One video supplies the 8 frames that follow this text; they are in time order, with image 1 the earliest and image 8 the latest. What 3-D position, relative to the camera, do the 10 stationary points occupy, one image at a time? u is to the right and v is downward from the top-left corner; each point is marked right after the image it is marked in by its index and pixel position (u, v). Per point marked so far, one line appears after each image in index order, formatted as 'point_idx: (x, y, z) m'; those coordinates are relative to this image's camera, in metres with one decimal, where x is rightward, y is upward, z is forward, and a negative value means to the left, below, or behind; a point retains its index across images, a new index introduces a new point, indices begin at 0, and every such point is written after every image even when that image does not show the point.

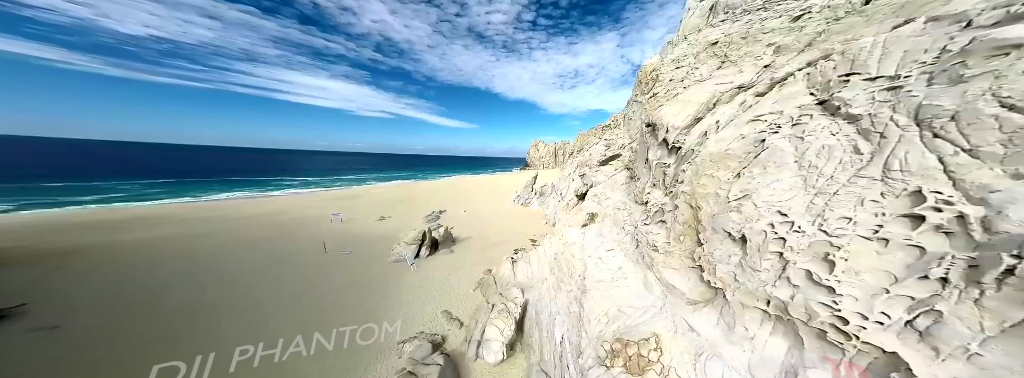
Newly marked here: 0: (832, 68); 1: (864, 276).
0: (+6.6, +2.6, +4.4) m
1: (+4.8, -1.2, +2.8) m
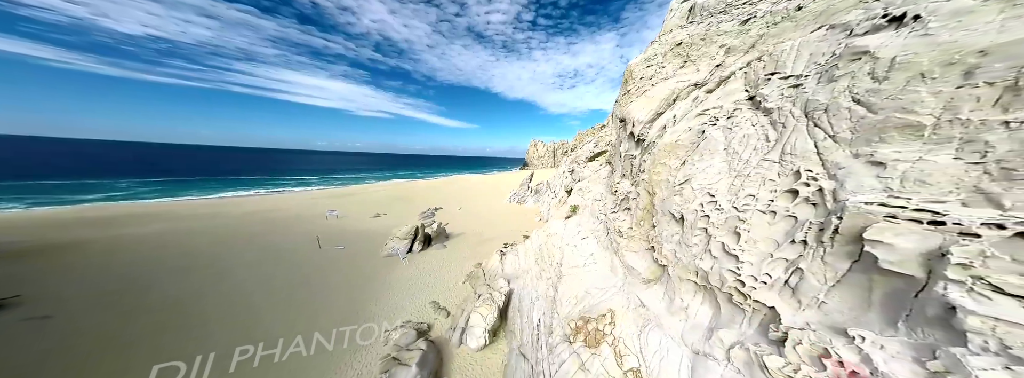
0: (+5.7, +2.9, +5.0) m
1: (+3.9, -0.9, +3.4) m
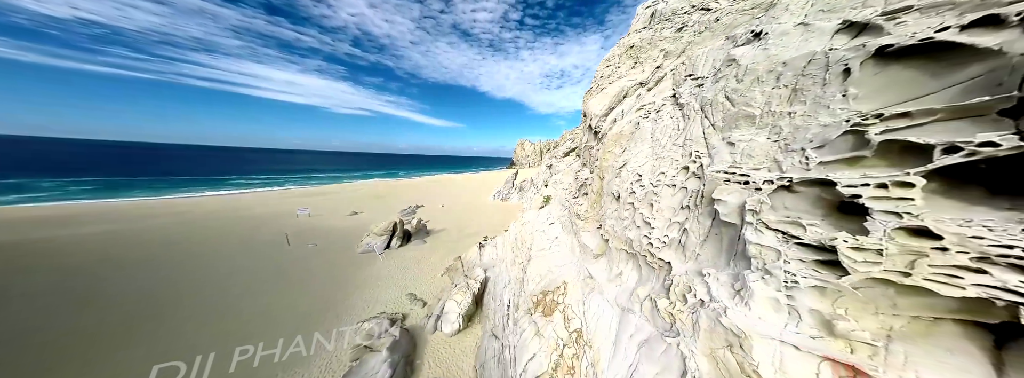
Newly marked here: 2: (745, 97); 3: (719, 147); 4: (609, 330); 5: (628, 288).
0: (+4.6, +3.3, +5.9) m
1: (+2.9, -0.5, +4.2) m
2: (+3.2, +1.2, +3.0) m
3: (+3.1, +0.7, +3.3) m
4: (+2.0, -2.6, +3.9) m
5: (+2.6, -2.1, +4.8) m
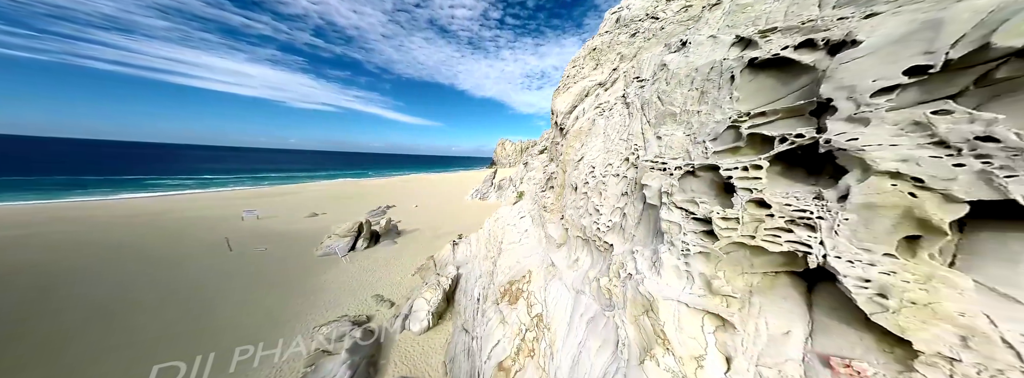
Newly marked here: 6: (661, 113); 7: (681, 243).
0: (+3.4, +3.6, +6.5) m
1: (+2.0, -0.3, +4.7) m
2: (+2.4, +1.4, +3.4) m
3: (+2.3, +0.9, +3.8) m
4: (+1.2, -2.4, +4.3) m
5: (+1.7, -1.9, +5.2) m
6: (+2.4, +1.2, +3.5) m
7: (+1.8, -0.5, +2.2) m
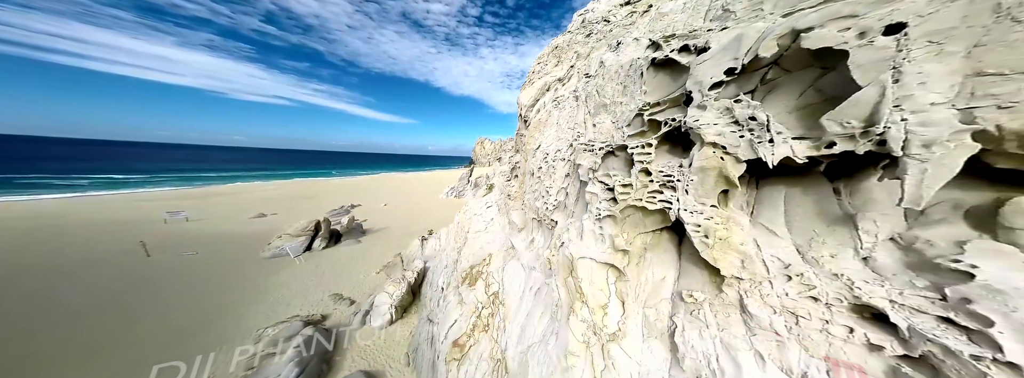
0: (+2.1, +4.0, +7.0) m
1: (+0.9, +0.1, +5.1) m
2: (+1.5, +1.7, +3.9) m
3: (+1.3, +1.2, +4.3) m
4: (+0.2, -2.1, +4.7) m
5: (+0.6, -1.6, +5.7) m
6: (+1.4, +1.5, +3.9) m
7: (+1.0, -0.3, +2.6) m
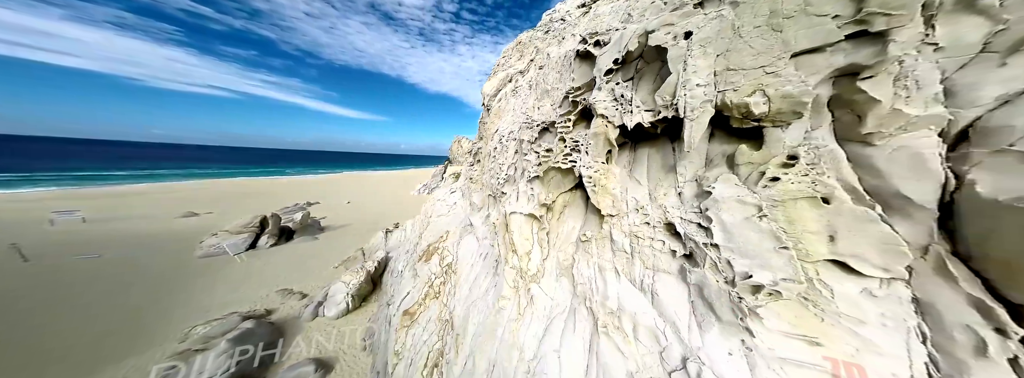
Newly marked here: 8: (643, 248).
0: (+1.0, +4.5, +7.5) m
1: (-0.1, +0.6, +5.6) m
2: (+0.6, +2.2, +4.4) m
3: (+0.4, +1.7, +4.7) m
4: (-0.9, -1.6, +5.1) m
5: (-0.6, -1.1, +6.1) m
6: (+0.5, +2.0, +4.4) m
7: (+0.2, +0.2, +3.1) m
8: (+1.2, -0.5, +2.0) m
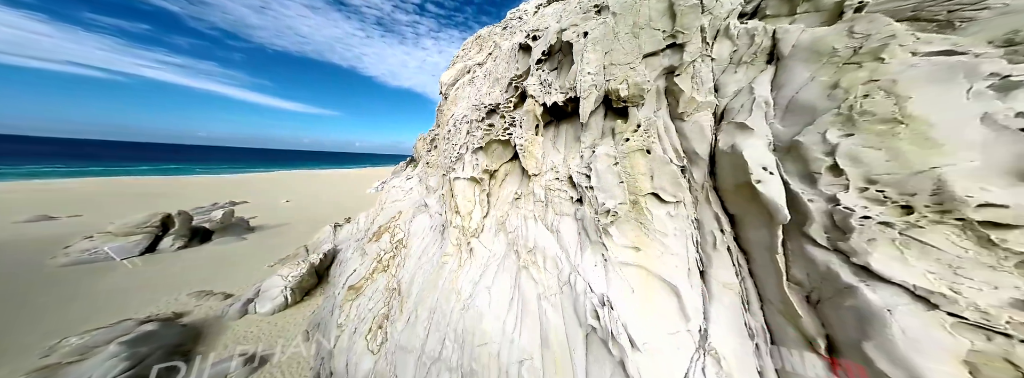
0: (-0.4, +5.0, +7.9) m
1: (-1.3, +1.1, +5.9) m
2: (-0.3, +2.7, +4.8) m
3: (-0.7, +2.2, +5.1) m
4: (-2.1, -1.0, +5.3) m
5: (-2.0, -0.5, +6.3) m
6: (-0.4, +2.5, +4.8) m
7: (-0.6, +0.7, +3.5) m
8: (+0.5, -0.1, +2.5) m
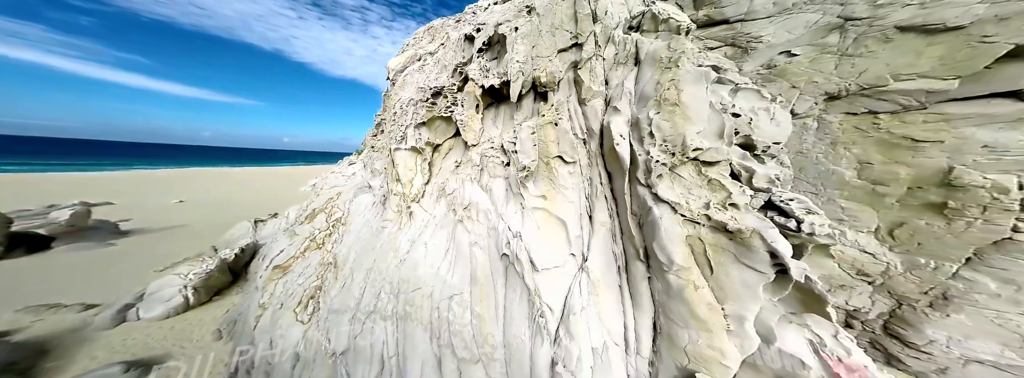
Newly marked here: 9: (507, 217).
0: (-2.1, +5.6, +7.8) m
1: (-2.7, +1.7, +5.8) m
2: (-1.5, +3.2, +4.9) m
3: (-1.9, +2.7, +5.1) m
4: (-3.4, -0.5, +5.2) m
5: (-3.4, +0.1, +6.2) m
6: (-1.6, +3.0, +4.9) m
7: (-1.6, +1.1, +3.6) m
8: (-0.3, +0.3, +2.9) m
9: (-0.1, -0.3, +2.4) m
